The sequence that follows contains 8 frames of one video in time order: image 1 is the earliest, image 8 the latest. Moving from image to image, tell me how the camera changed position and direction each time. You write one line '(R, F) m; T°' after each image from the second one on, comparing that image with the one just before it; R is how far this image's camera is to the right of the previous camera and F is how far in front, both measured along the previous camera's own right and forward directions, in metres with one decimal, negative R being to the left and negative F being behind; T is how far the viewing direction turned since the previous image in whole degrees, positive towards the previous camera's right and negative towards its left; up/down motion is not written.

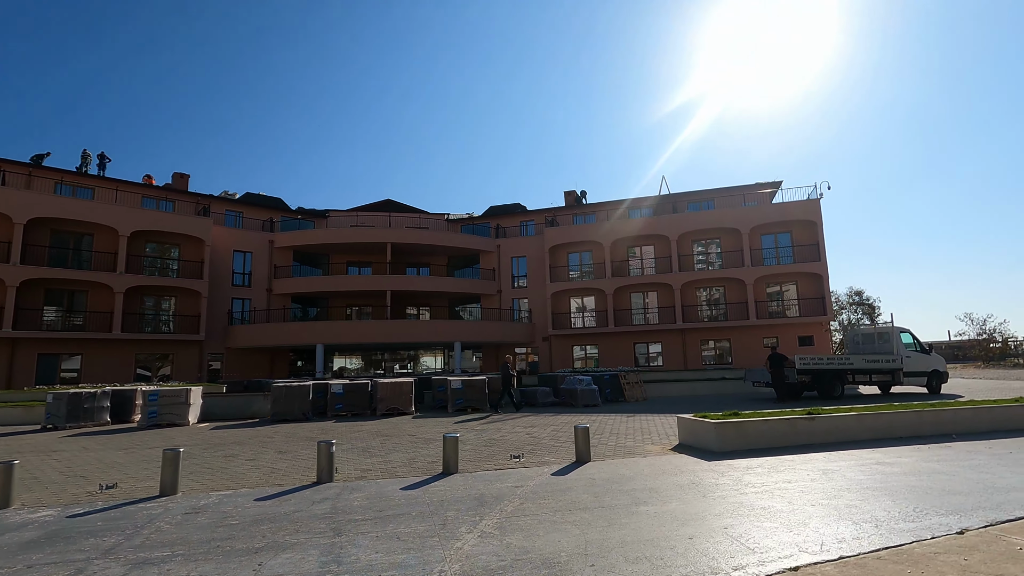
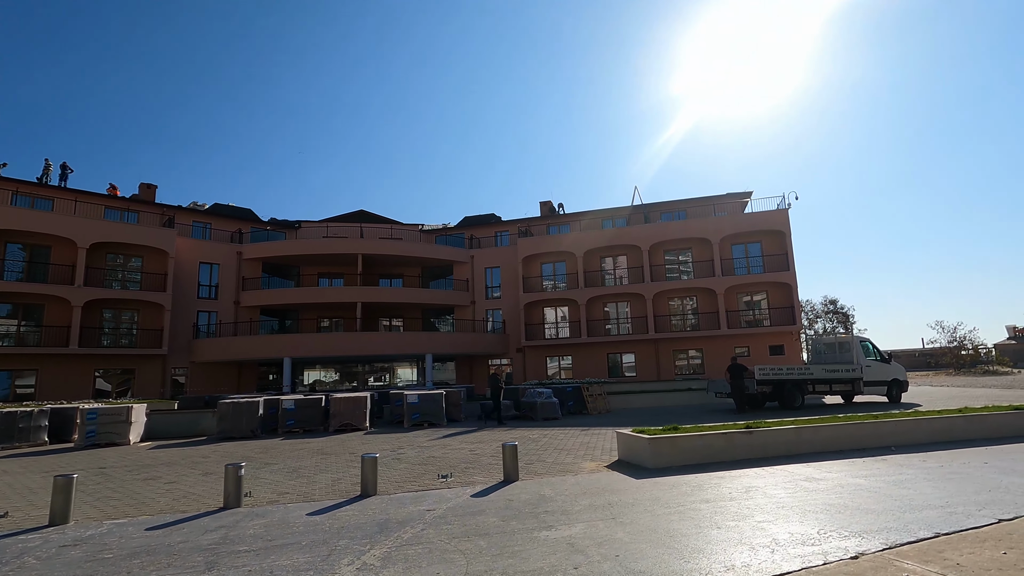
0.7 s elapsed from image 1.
(+1.0, +0.2) m; +1°
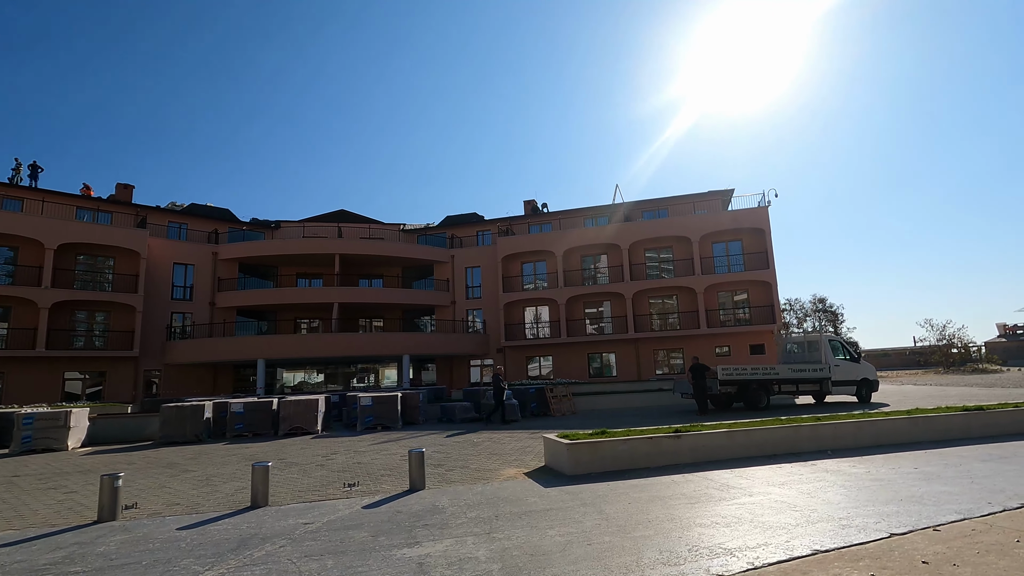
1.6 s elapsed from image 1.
(+1.4, +0.4) m; 0°
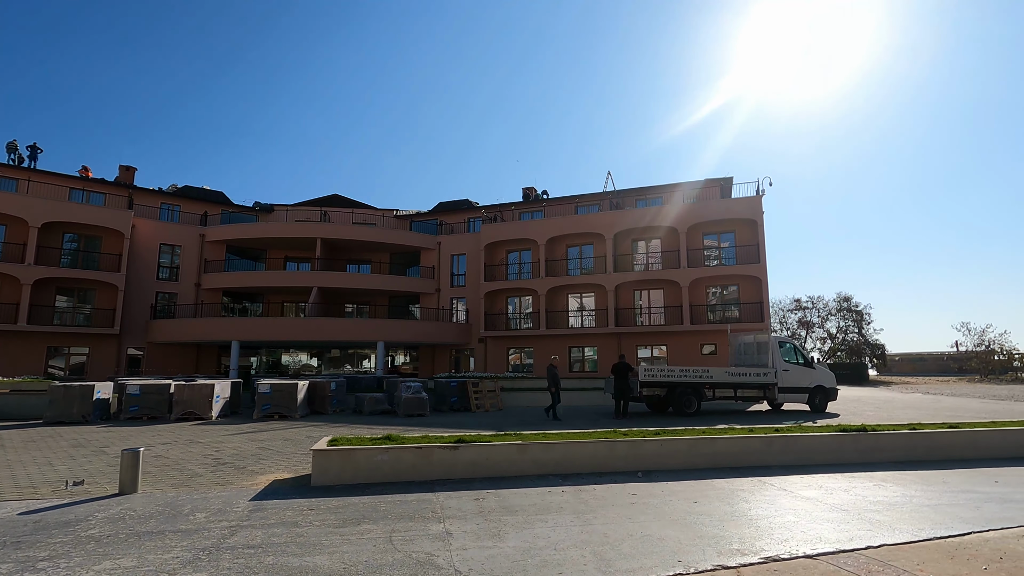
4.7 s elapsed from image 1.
(+4.1, +1.3) m; -5°
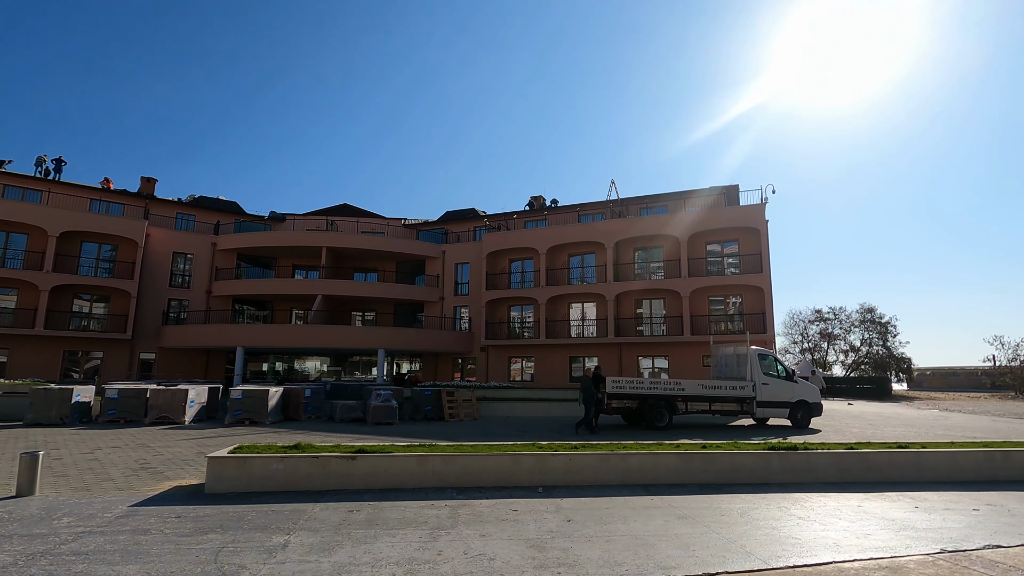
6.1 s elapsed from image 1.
(+1.9, +0.2) m; -3°
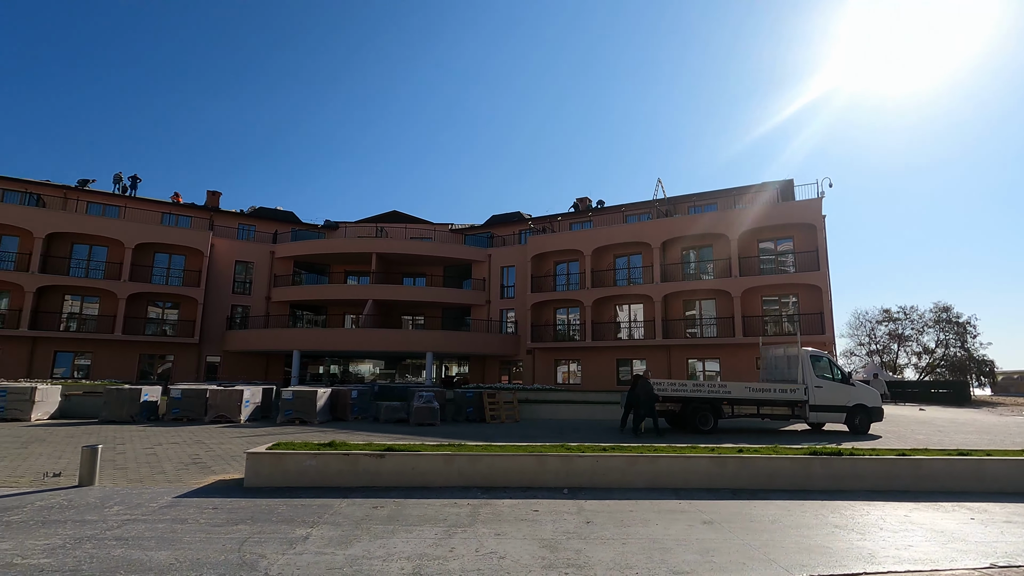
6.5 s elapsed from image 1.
(+0.4, 0.0) m; -6°
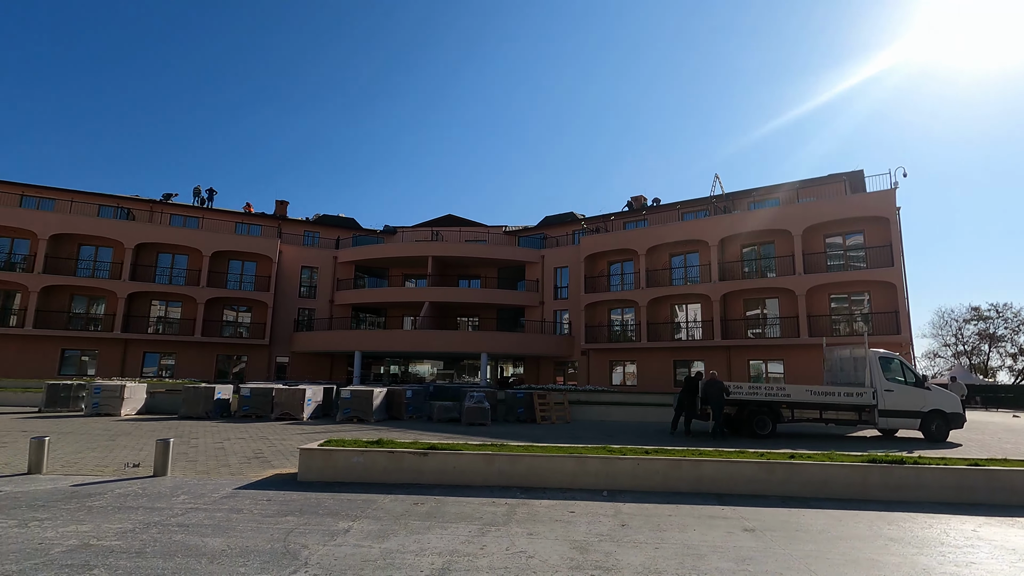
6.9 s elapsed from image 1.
(+0.3, -0.1) m; -6°
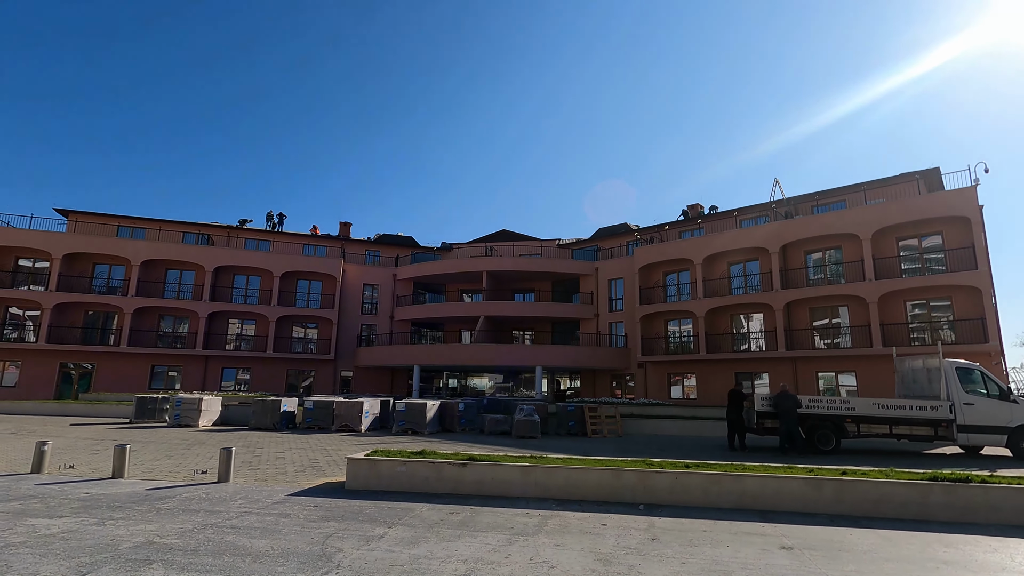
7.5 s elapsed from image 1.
(+0.4, -0.1) m; -6°
